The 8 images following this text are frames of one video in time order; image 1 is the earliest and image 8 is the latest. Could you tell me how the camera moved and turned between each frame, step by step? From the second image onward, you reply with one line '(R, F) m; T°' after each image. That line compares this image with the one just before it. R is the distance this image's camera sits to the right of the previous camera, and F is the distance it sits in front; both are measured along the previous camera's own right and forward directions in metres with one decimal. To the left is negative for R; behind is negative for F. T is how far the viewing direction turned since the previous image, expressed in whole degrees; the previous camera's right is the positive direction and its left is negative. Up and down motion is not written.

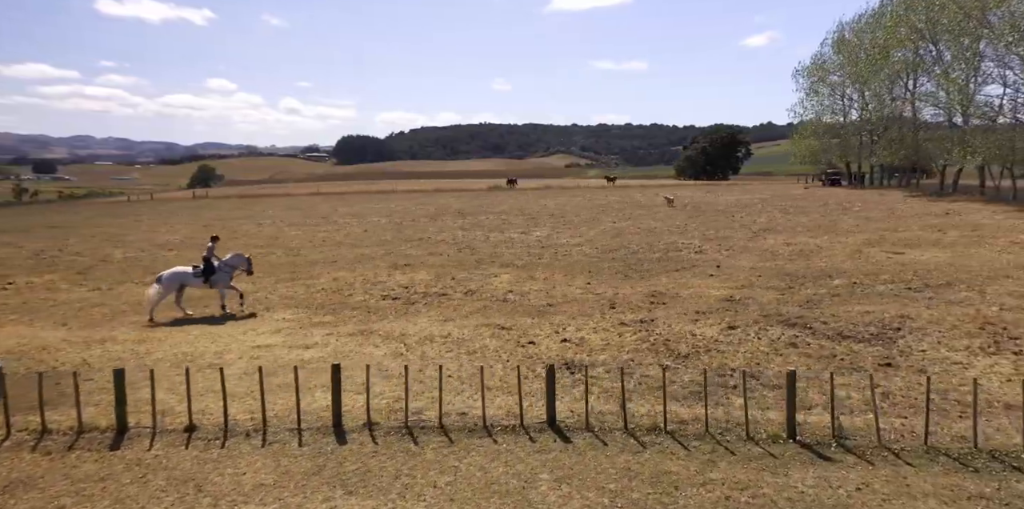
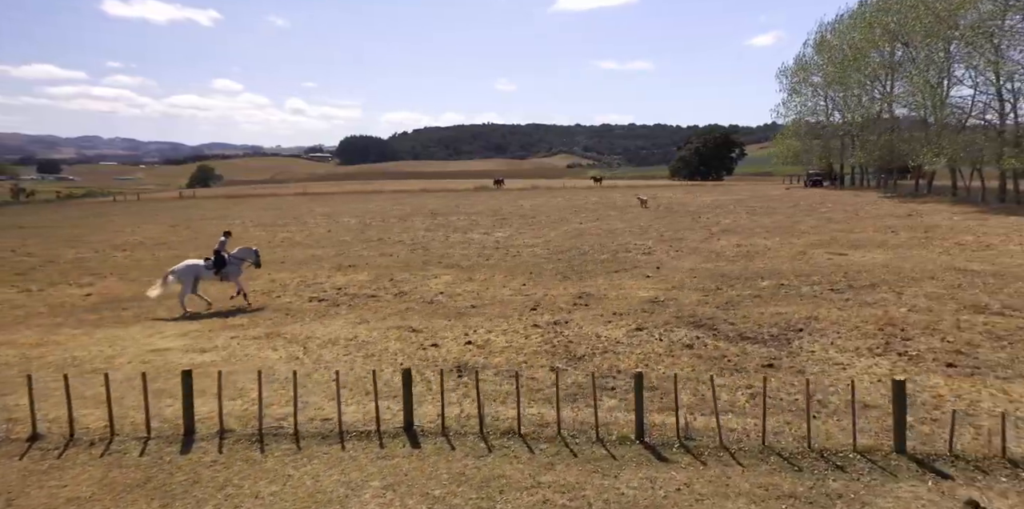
(+1.5, -0.2) m; +1°
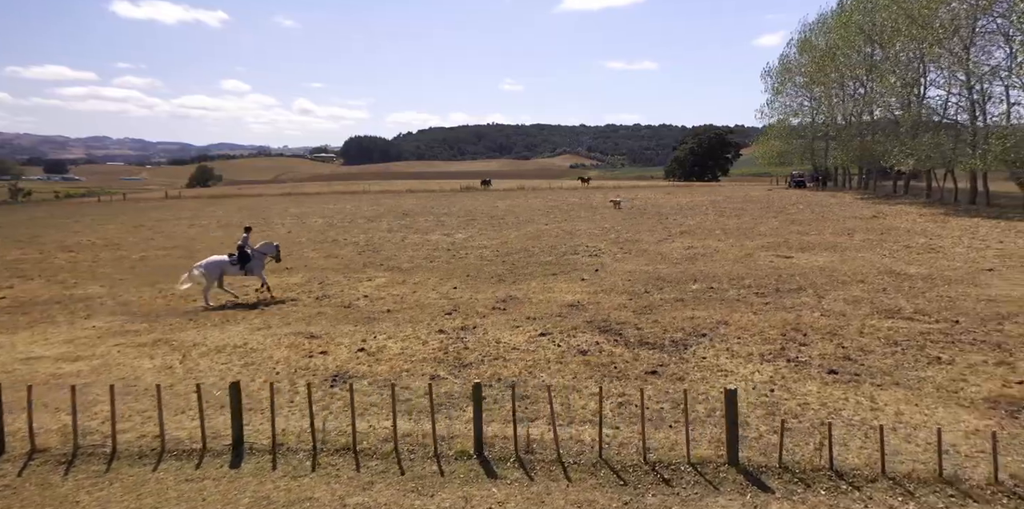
(+1.7, 0.0) m; +1°
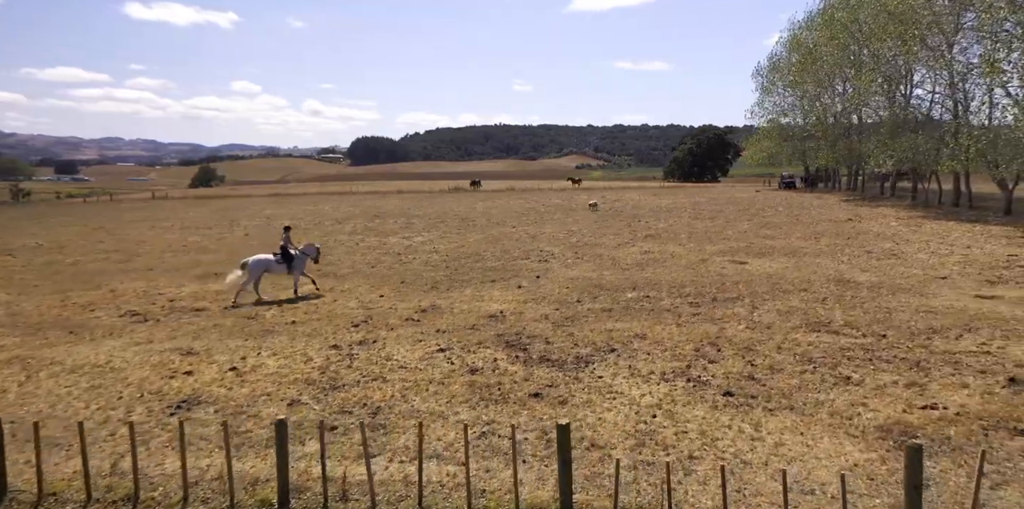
(+1.8, +0.7) m; 0°
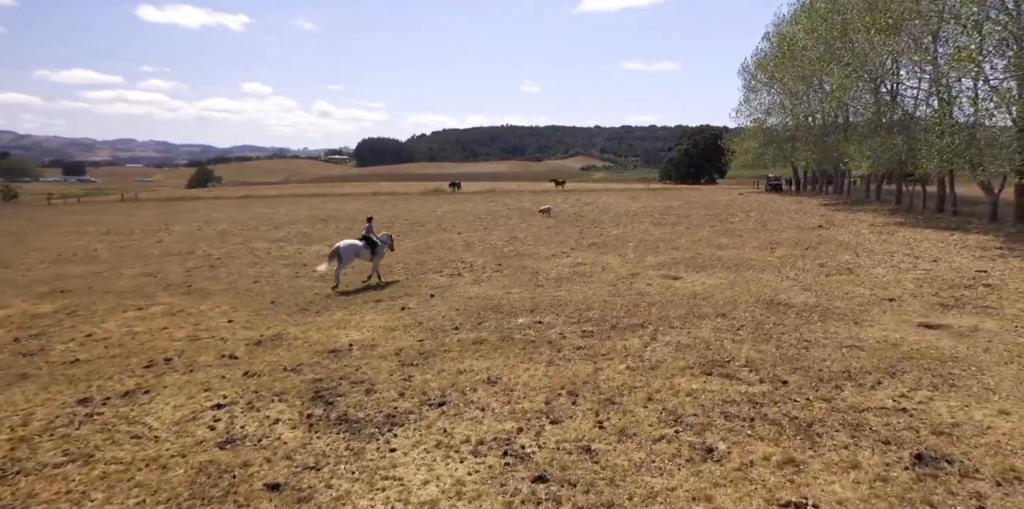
(+2.9, +2.3) m; 0°
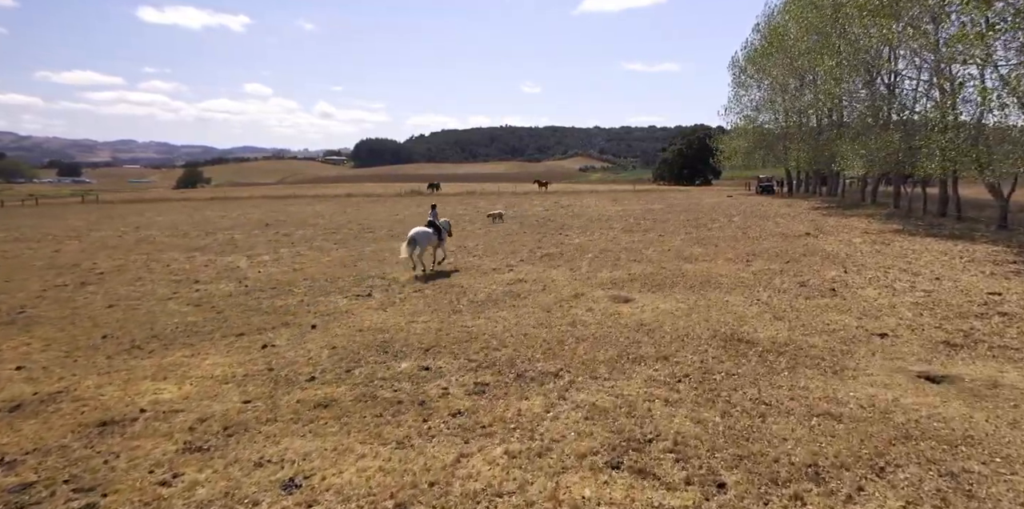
(+2.1, +3.3) m; 0°
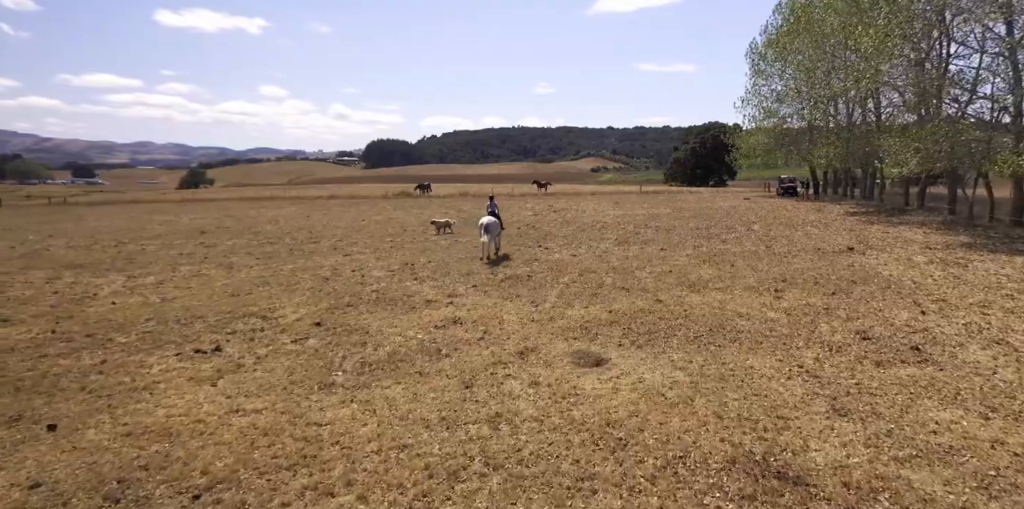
(+1.8, +5.7) m; -1°
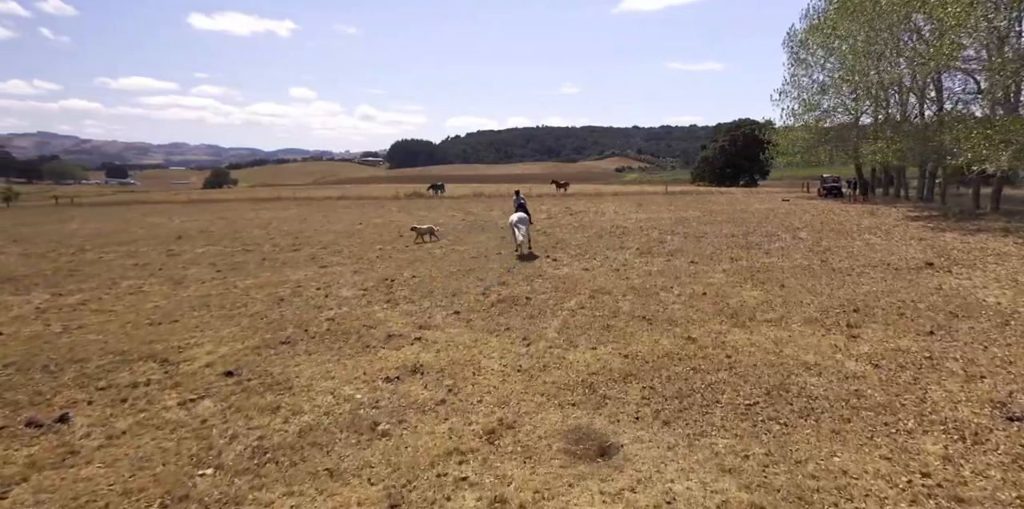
(+0.7, +3.7) m; -2°
